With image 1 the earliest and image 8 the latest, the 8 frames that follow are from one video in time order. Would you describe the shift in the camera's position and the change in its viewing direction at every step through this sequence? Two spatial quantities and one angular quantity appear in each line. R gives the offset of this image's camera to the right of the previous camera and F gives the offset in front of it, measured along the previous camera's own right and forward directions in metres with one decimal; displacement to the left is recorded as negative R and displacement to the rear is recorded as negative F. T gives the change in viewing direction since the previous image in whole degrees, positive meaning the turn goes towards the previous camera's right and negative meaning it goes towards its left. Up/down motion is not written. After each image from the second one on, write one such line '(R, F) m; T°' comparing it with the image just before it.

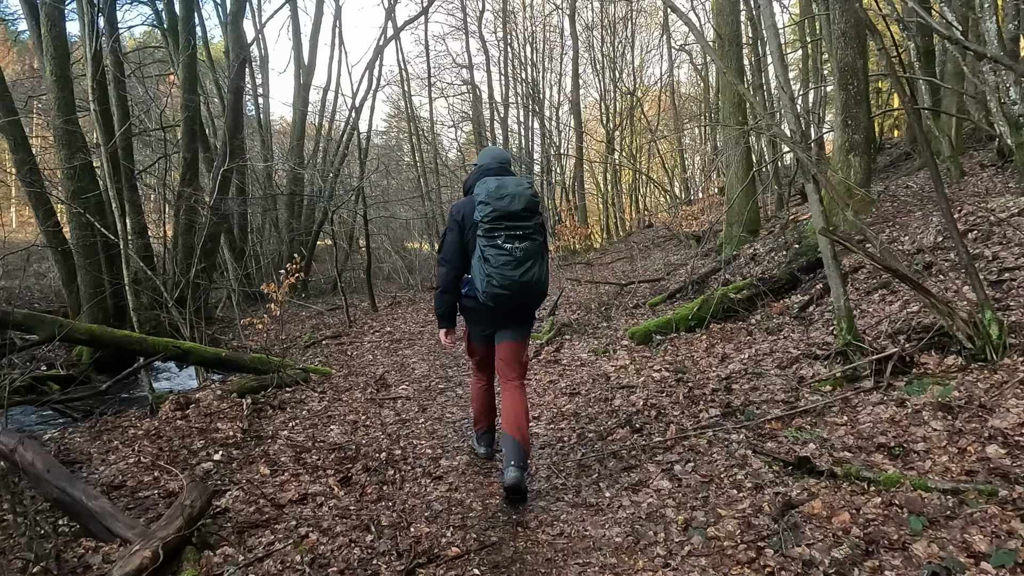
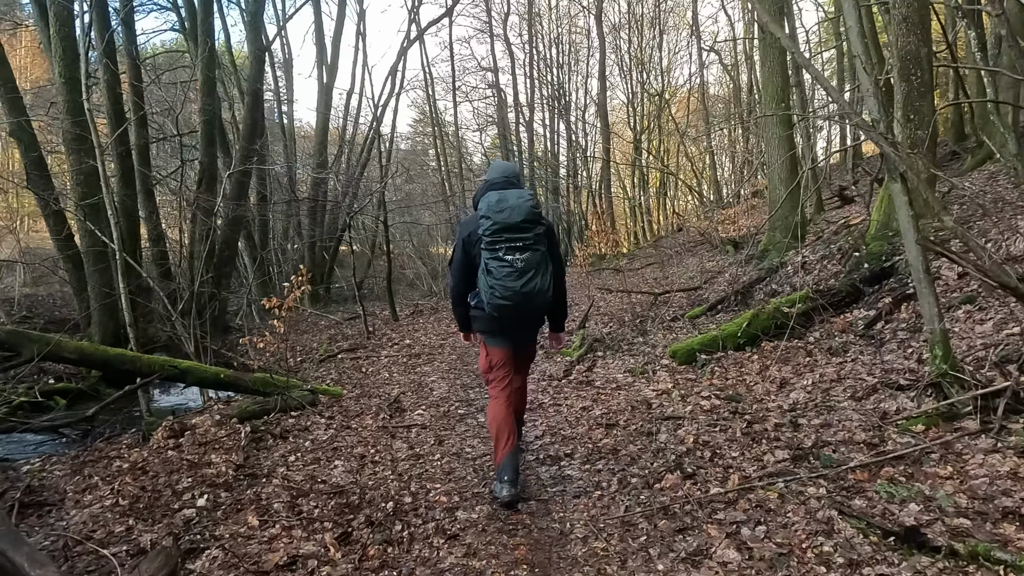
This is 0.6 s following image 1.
(0.0, +0.6) m; -2°
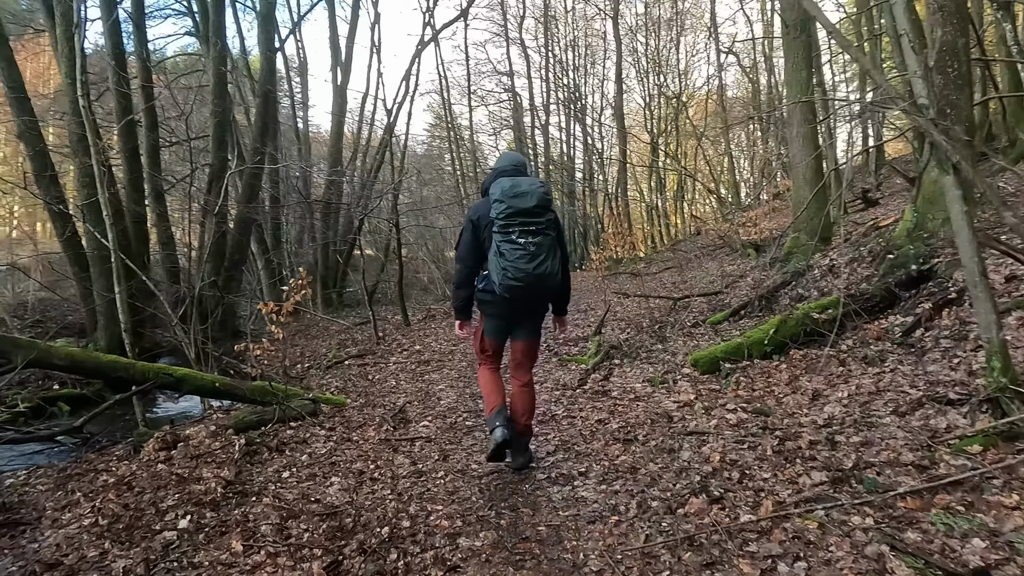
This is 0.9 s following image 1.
(0.0, +0.3) m; -1°
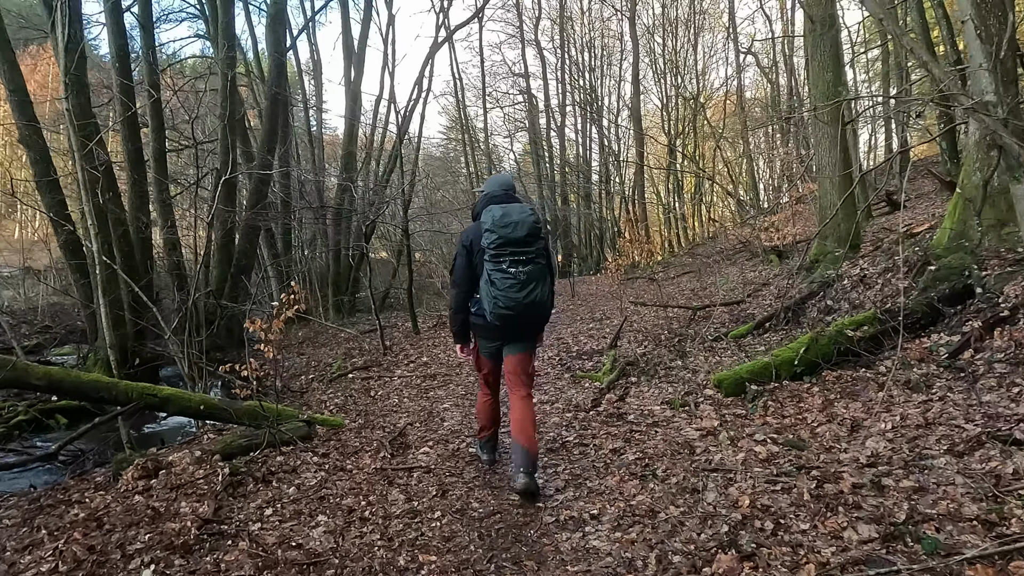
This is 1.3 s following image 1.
(+0.1, +0.4) m; -1°
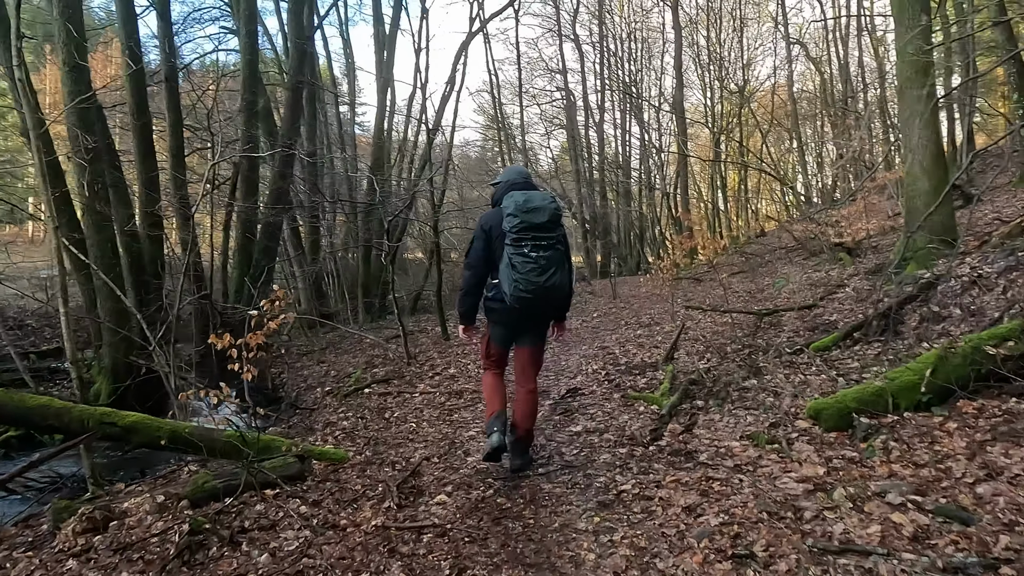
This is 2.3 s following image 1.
(0.0, +1.0) m; -3°
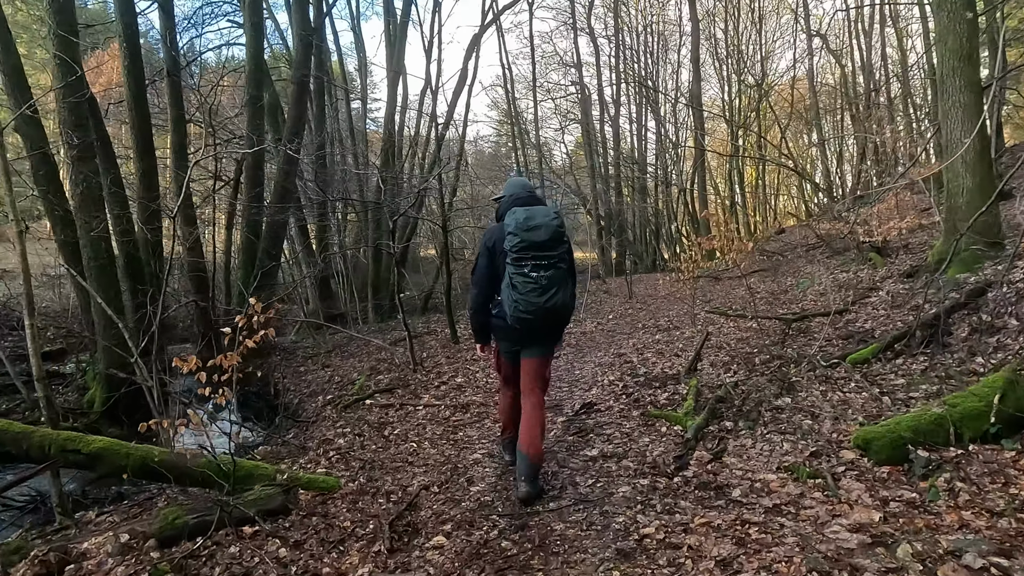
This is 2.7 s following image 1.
(0.0, +0.5) m; -1°
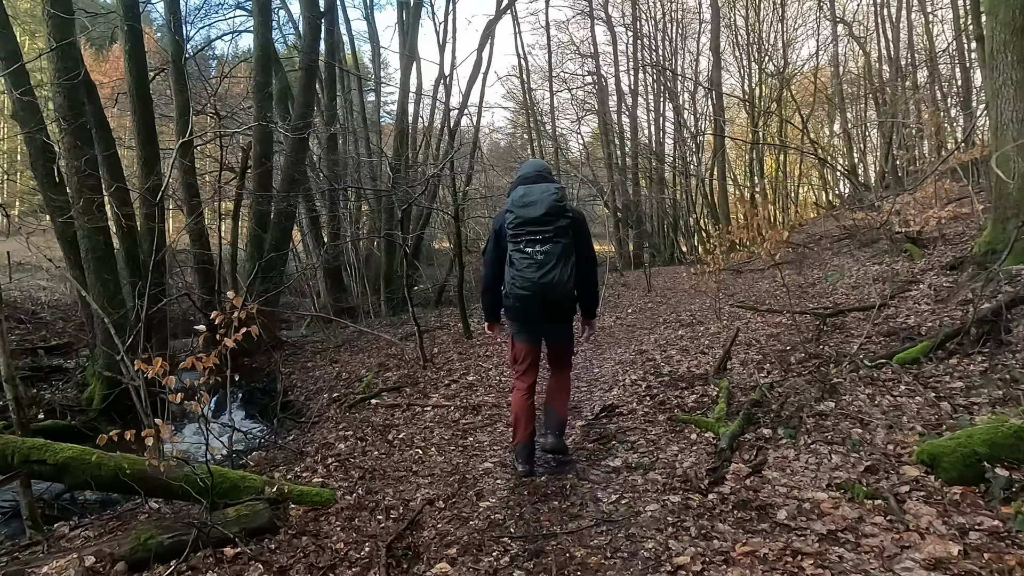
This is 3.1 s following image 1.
(0.0, +0.4) m; -1°
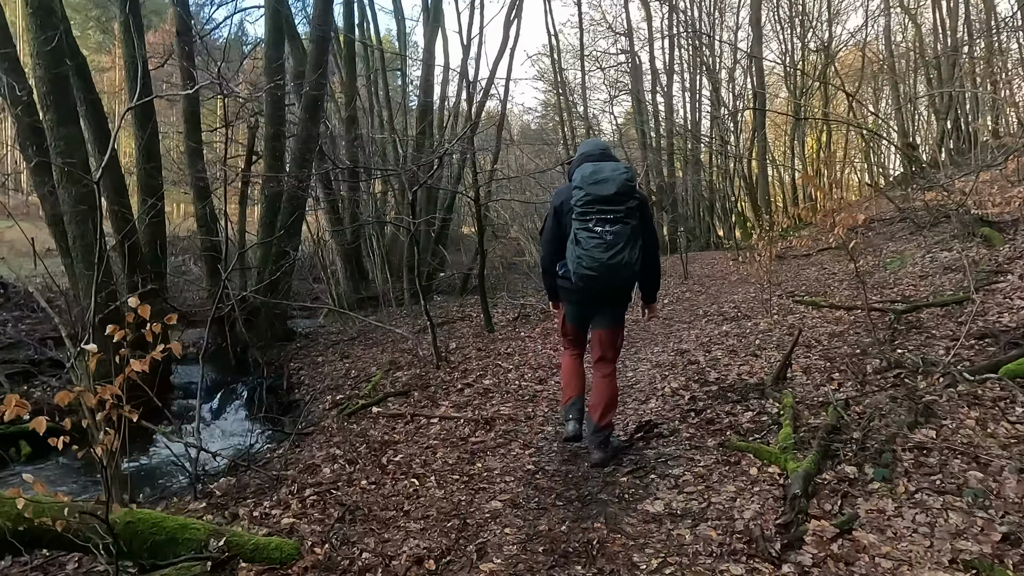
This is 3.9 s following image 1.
(+0.1, +0.8) m; -3°
